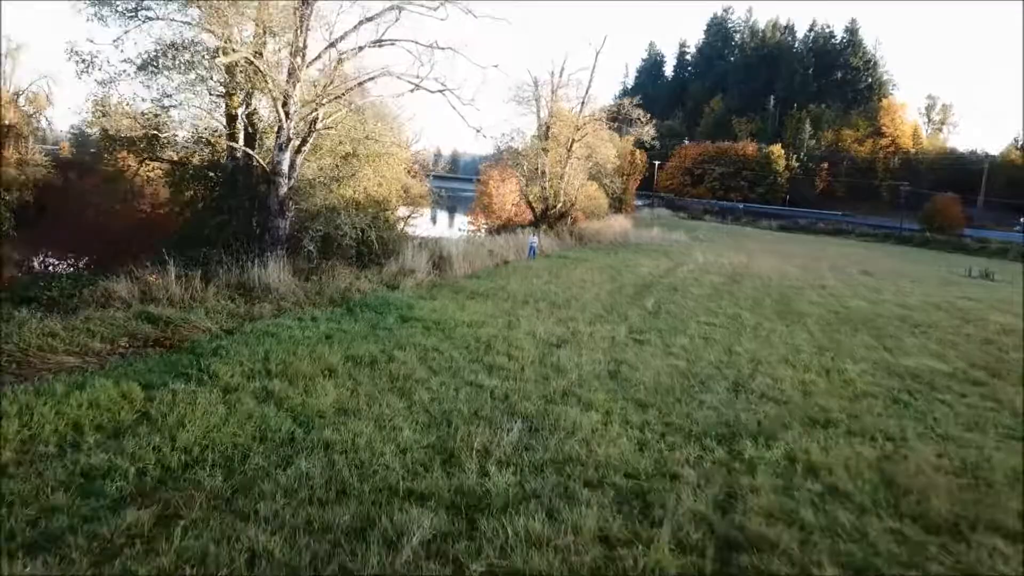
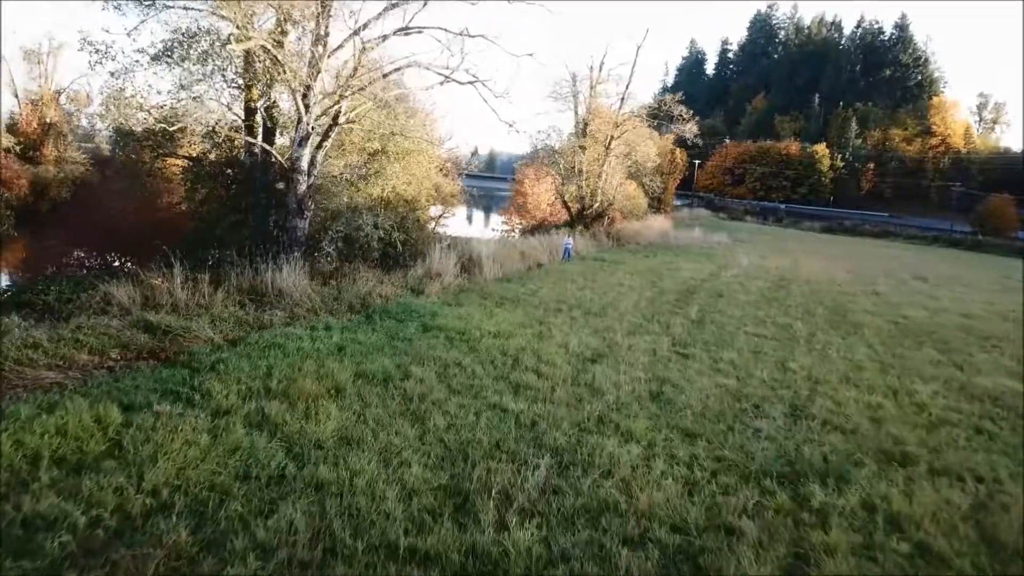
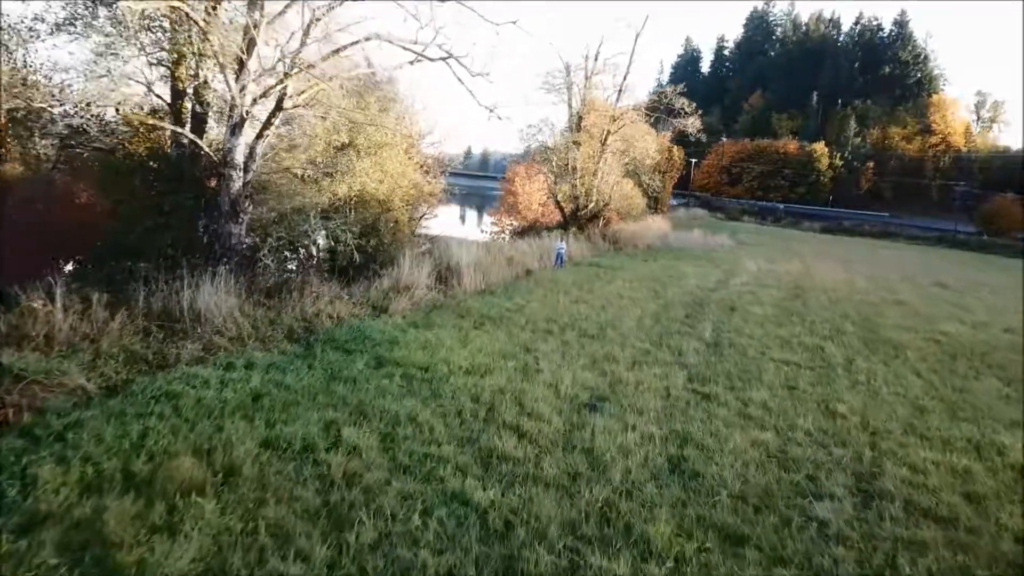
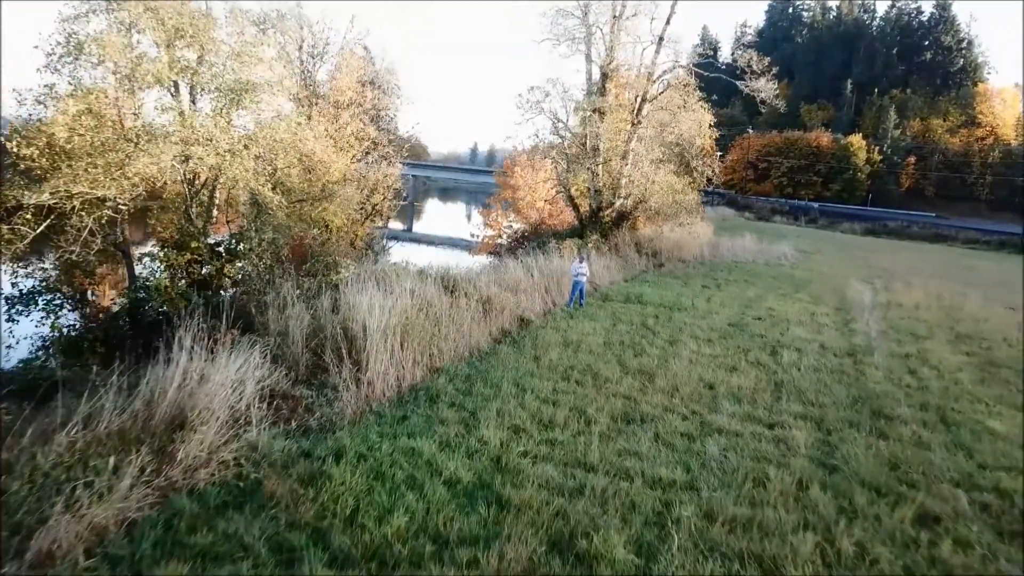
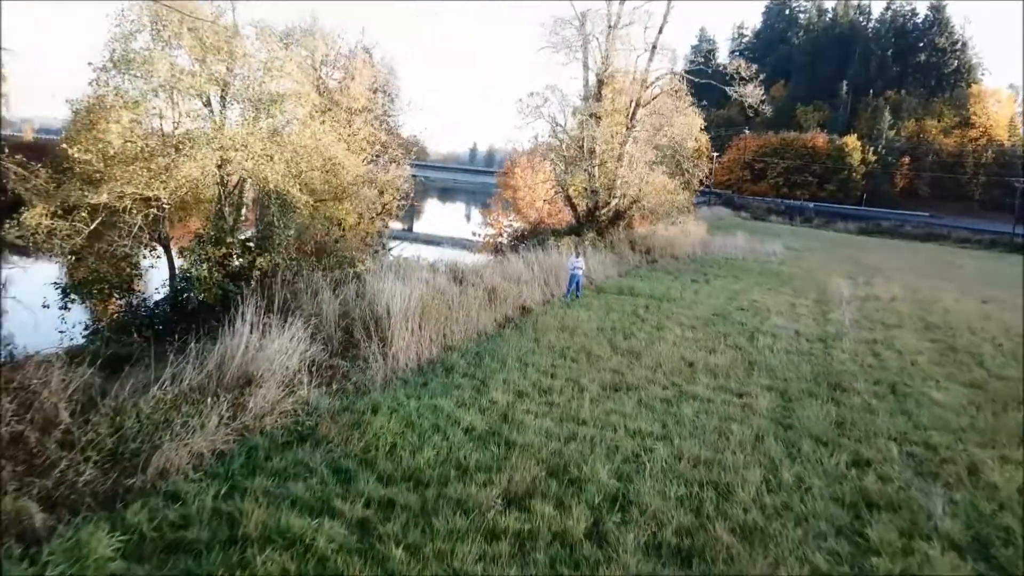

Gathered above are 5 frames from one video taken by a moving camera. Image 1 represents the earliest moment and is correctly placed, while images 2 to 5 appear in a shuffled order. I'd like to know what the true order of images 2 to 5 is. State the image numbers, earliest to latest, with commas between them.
2, 3, 5, 4
